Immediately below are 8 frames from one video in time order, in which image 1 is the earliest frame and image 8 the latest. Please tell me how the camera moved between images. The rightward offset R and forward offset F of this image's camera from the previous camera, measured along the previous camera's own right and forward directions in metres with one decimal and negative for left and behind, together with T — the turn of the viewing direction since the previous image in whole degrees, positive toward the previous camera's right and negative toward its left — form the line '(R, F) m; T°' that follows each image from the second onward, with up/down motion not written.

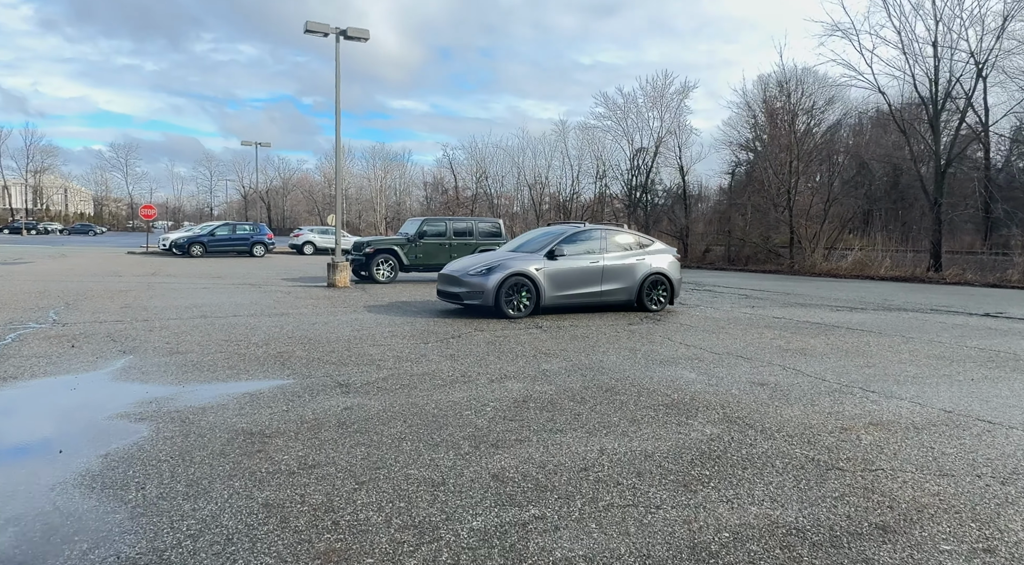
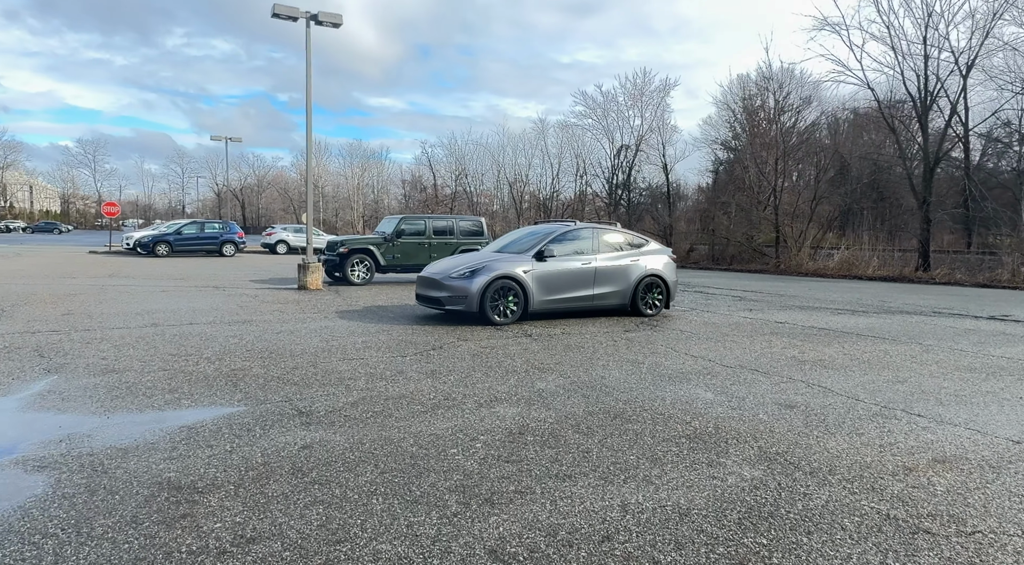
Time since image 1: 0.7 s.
(-0.1, +0.8) m; +2°
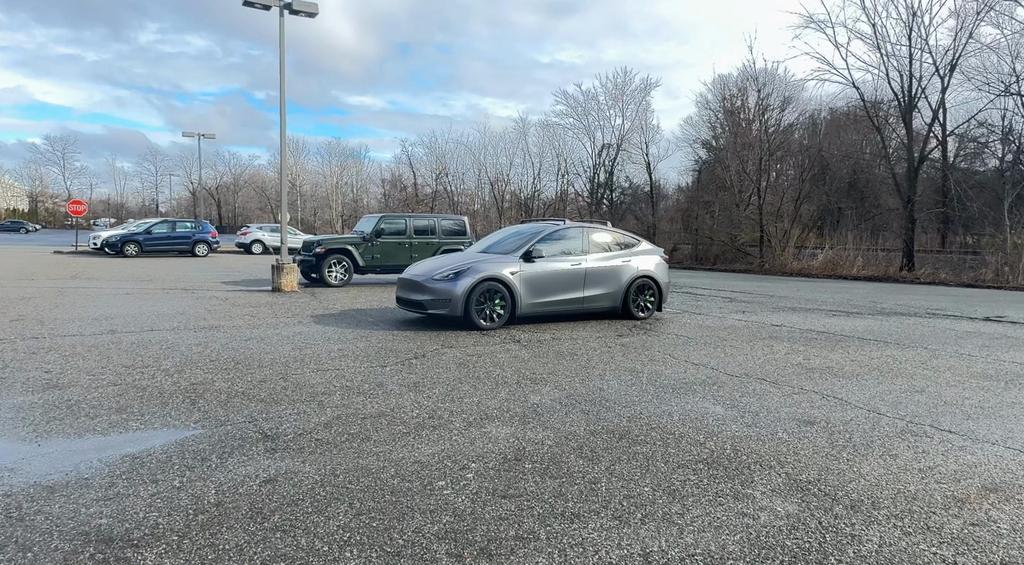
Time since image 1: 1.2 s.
(-0.1, +0.5) m; +2°
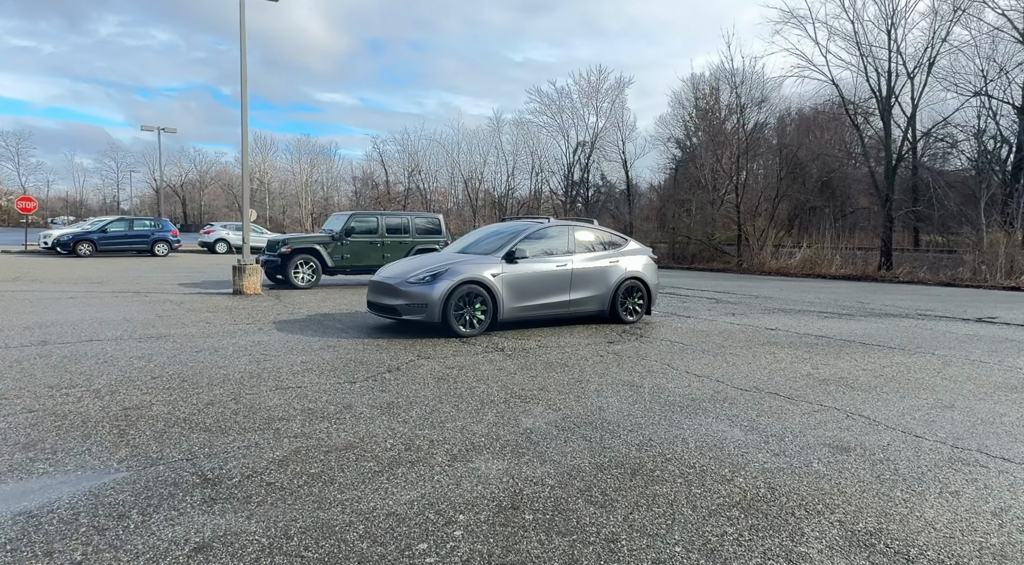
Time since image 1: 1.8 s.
(-0.1, +0.7) m; +2°
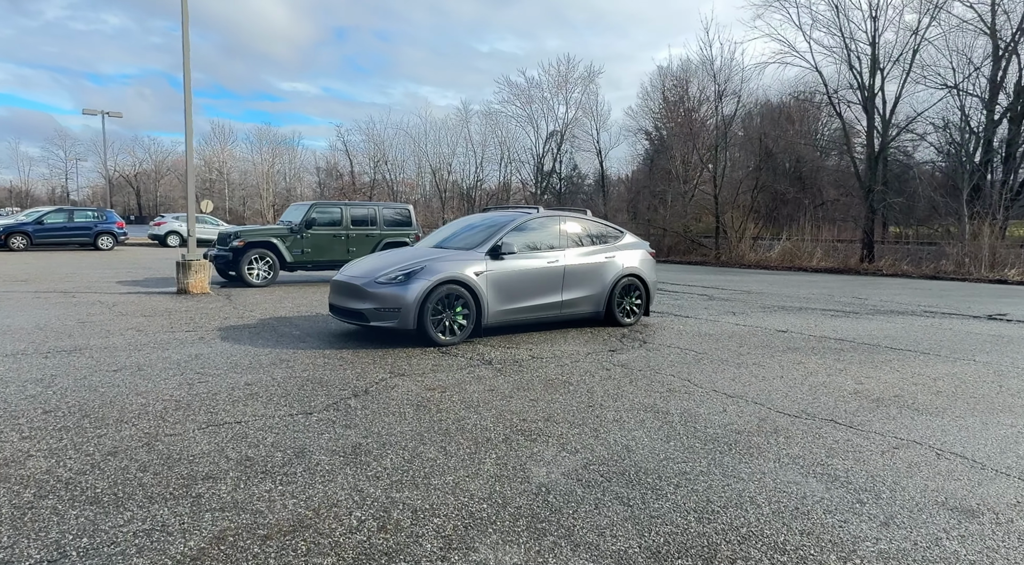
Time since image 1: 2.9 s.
(-0.2, +1.1) m; +3°
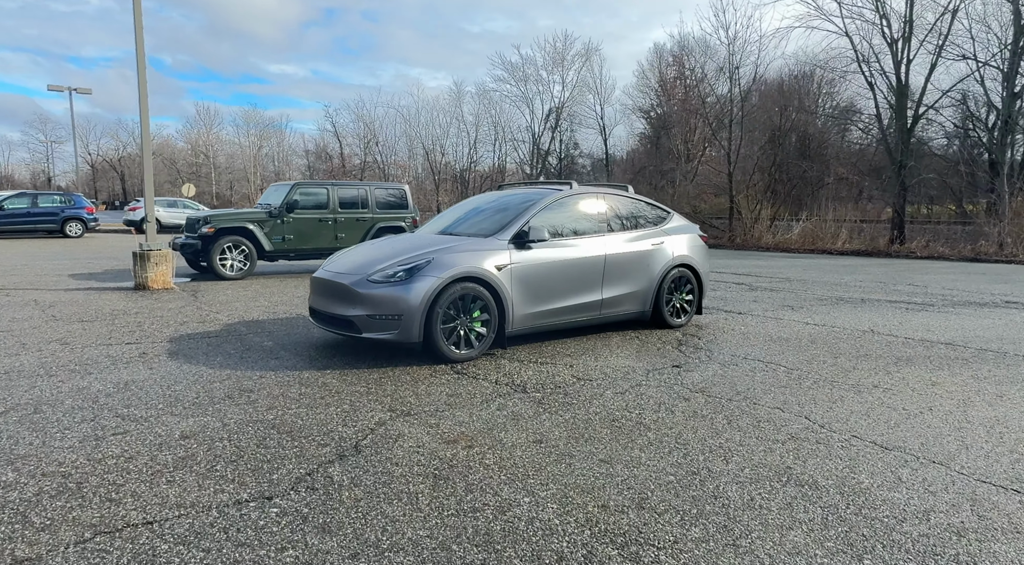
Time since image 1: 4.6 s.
(-0.3, +1.6) m; +1°
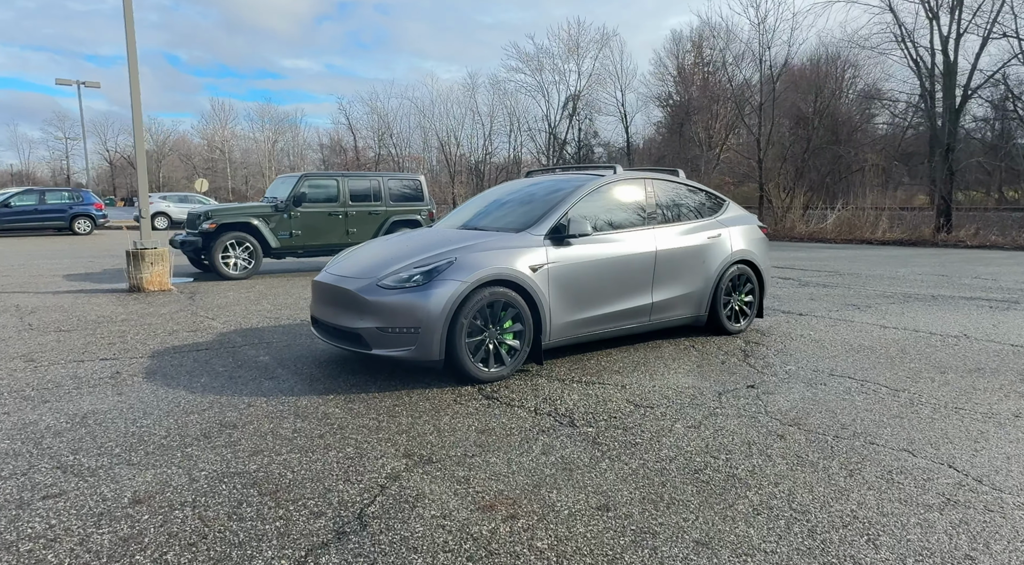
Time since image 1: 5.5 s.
(-0.2, +0.9) m; -1°
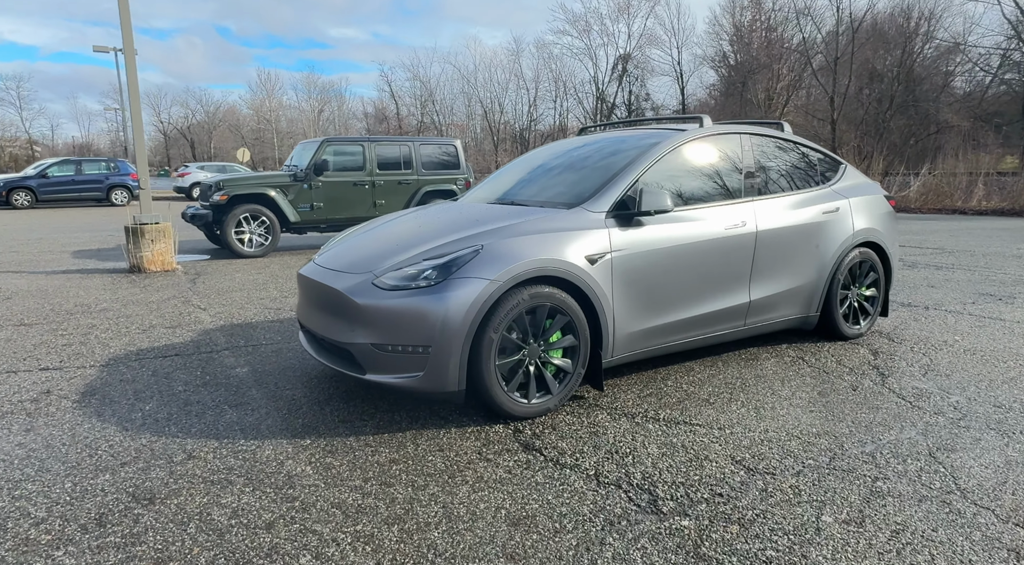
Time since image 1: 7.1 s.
(0.0, +1.3) m; -4°
